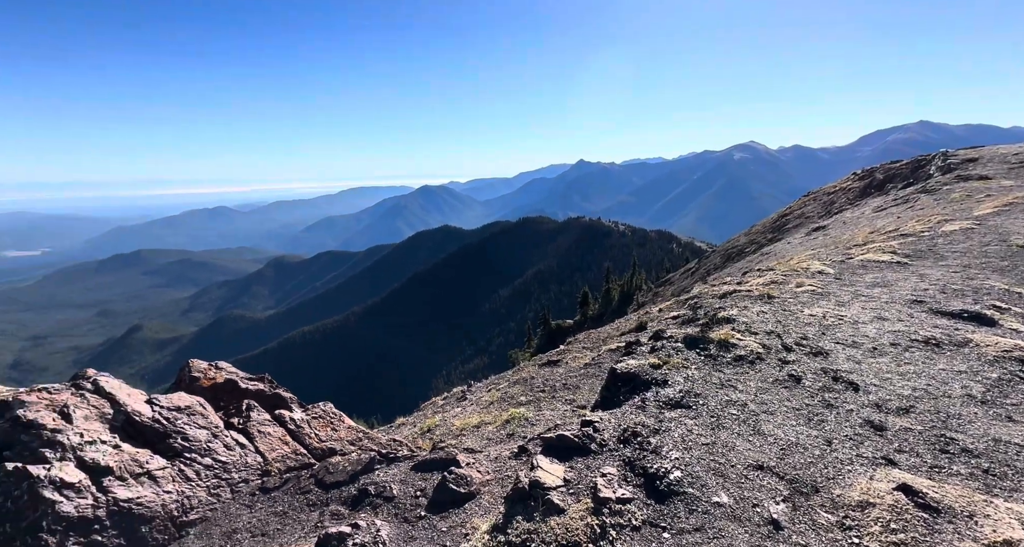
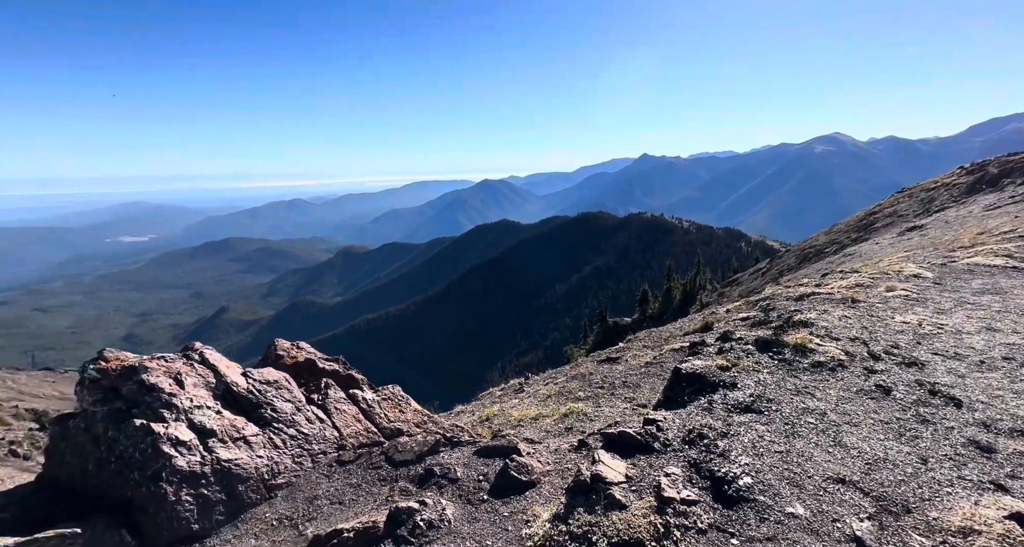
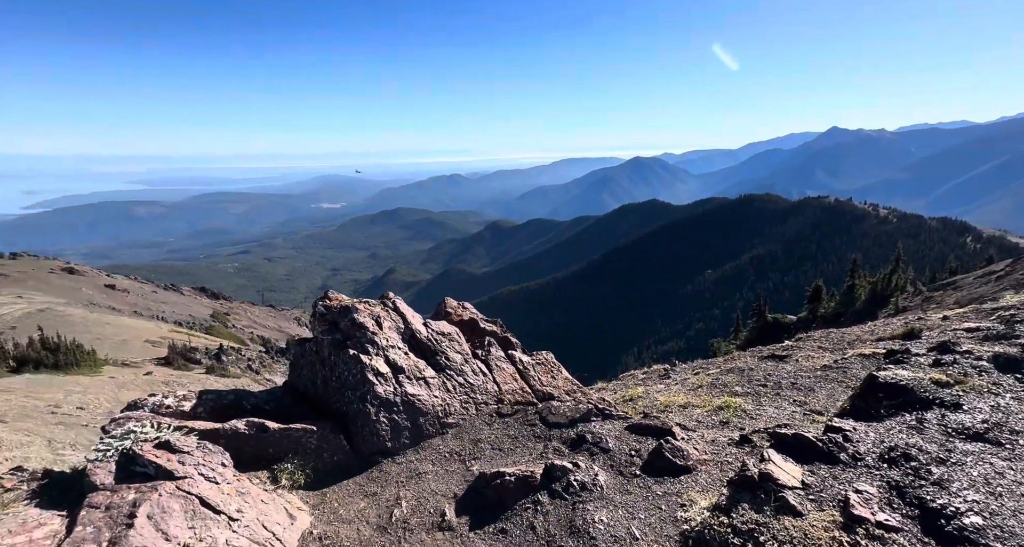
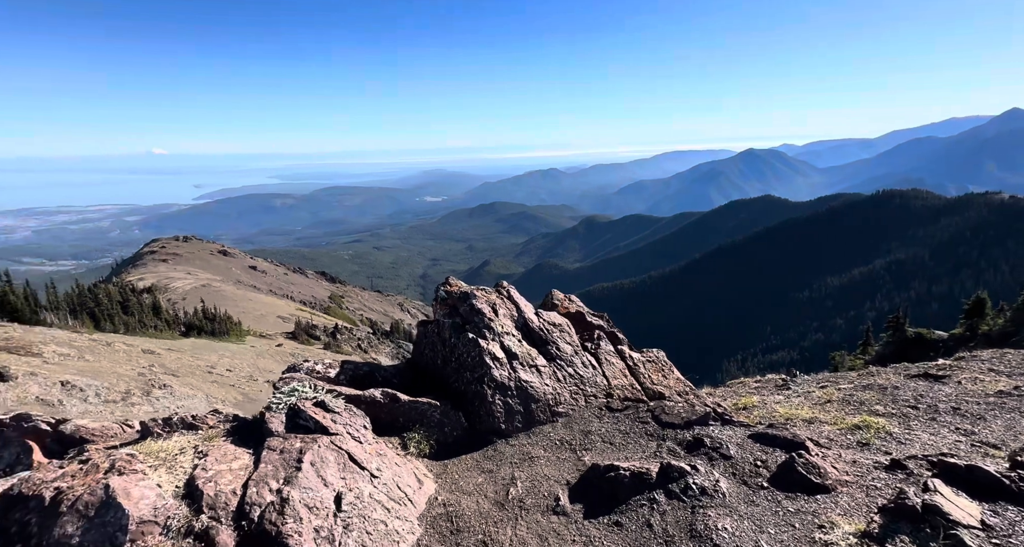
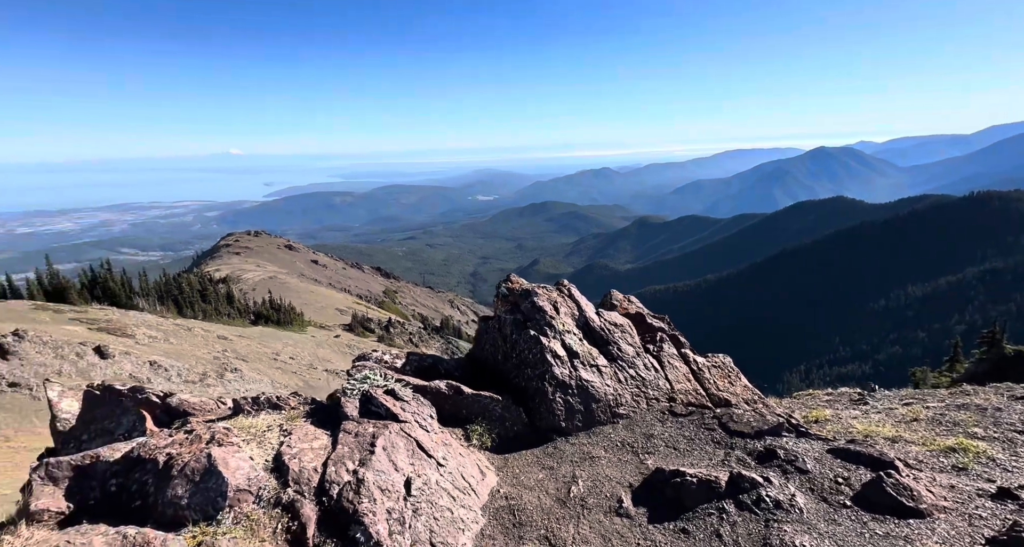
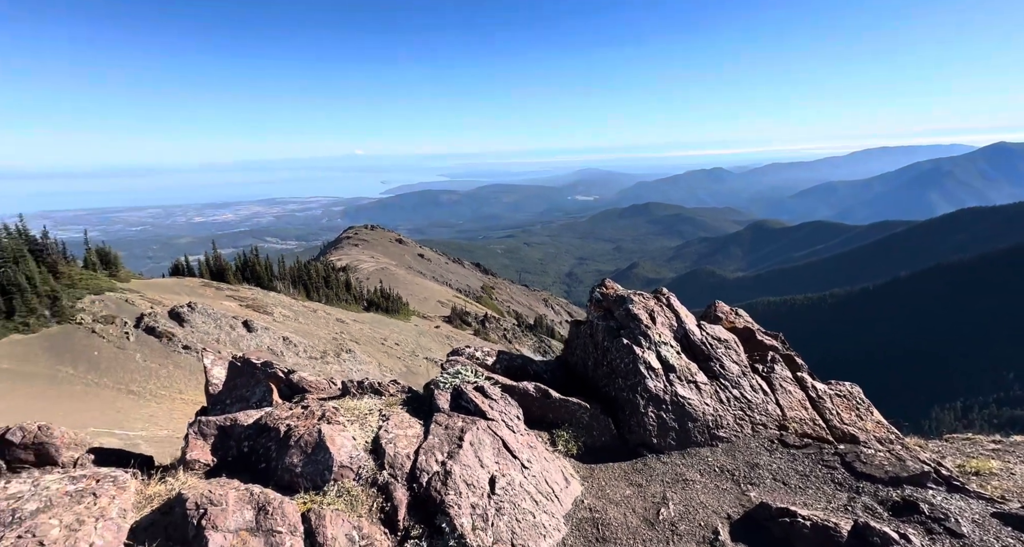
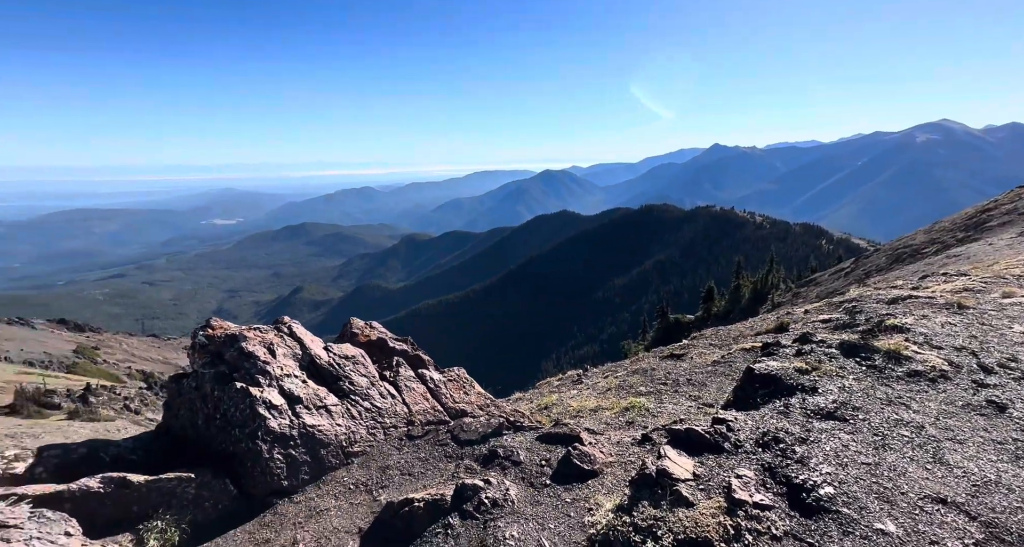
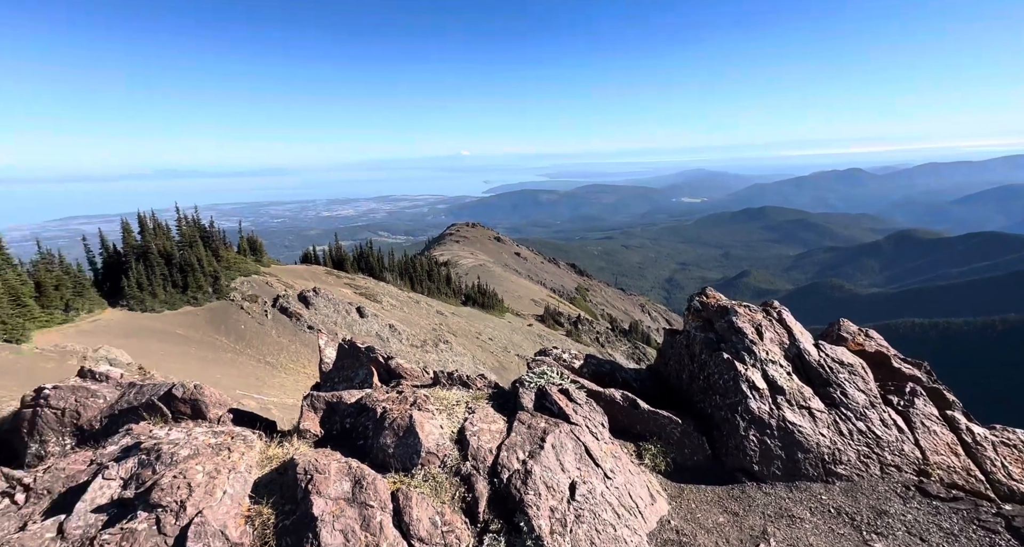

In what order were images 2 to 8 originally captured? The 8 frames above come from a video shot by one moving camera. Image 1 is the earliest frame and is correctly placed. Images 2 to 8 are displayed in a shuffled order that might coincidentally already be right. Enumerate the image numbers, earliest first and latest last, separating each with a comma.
2, 7, 3, 4, 5, 6, 8
